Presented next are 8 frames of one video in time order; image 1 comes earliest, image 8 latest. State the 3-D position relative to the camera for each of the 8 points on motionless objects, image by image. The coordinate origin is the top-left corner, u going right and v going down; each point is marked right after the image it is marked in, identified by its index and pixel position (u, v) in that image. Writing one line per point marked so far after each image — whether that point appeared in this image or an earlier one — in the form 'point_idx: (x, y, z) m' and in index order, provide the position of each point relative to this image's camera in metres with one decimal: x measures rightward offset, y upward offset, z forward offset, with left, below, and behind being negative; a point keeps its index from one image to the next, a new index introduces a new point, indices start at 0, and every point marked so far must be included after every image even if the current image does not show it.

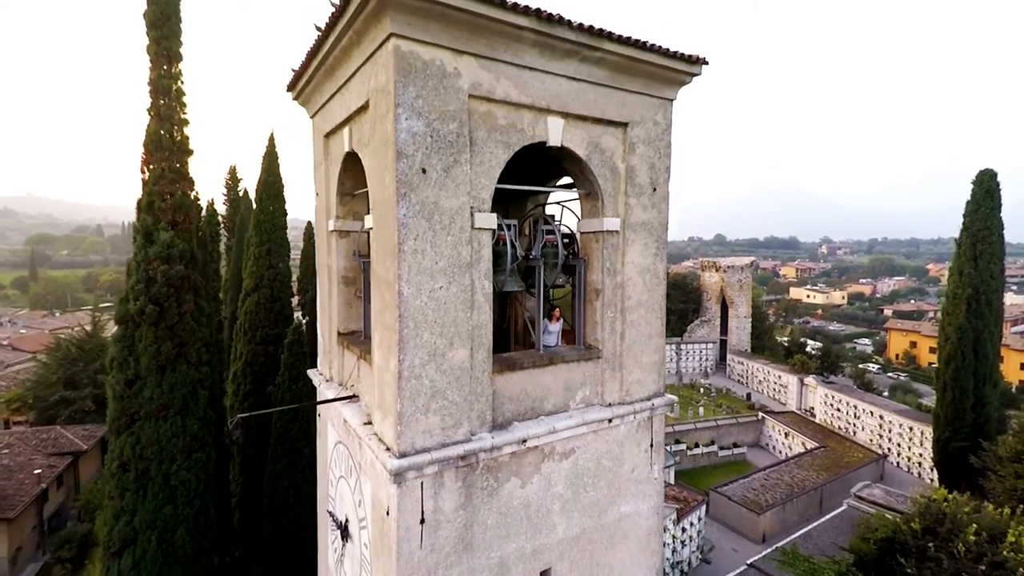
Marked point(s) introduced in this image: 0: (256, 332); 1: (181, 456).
0: (-6.8, -1.2, +13.2) m
1: (-5.1, -2.6, +7.7) m
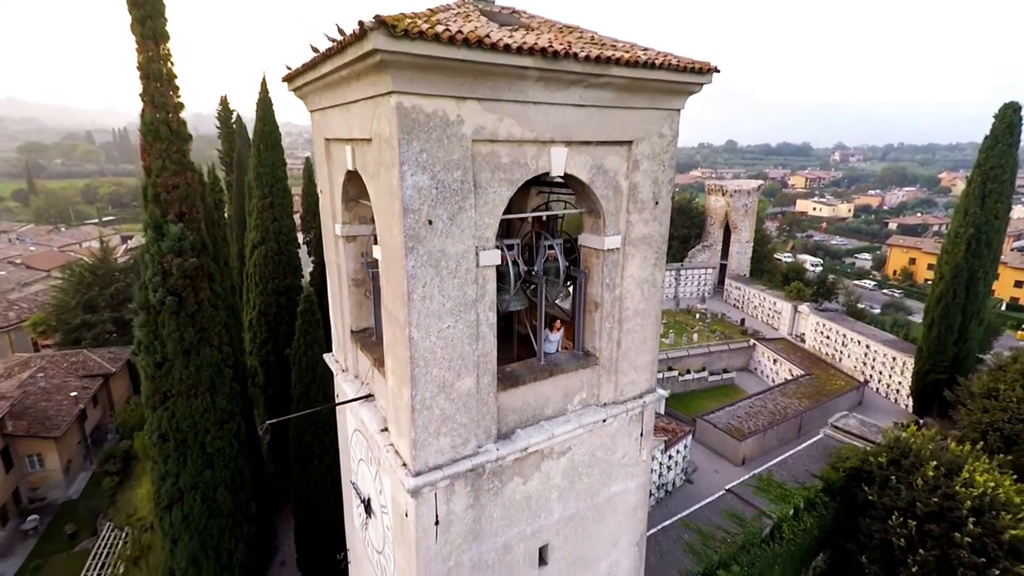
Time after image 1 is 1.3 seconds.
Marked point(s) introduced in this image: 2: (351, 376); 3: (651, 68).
0: (-6.7, +0.1, +13.6) m
1: (-5.0, -2.3, +8.4) m
2: (-2.2, -1.2, +7.0) m
3: (+1.4, +2.3, +5.2) m
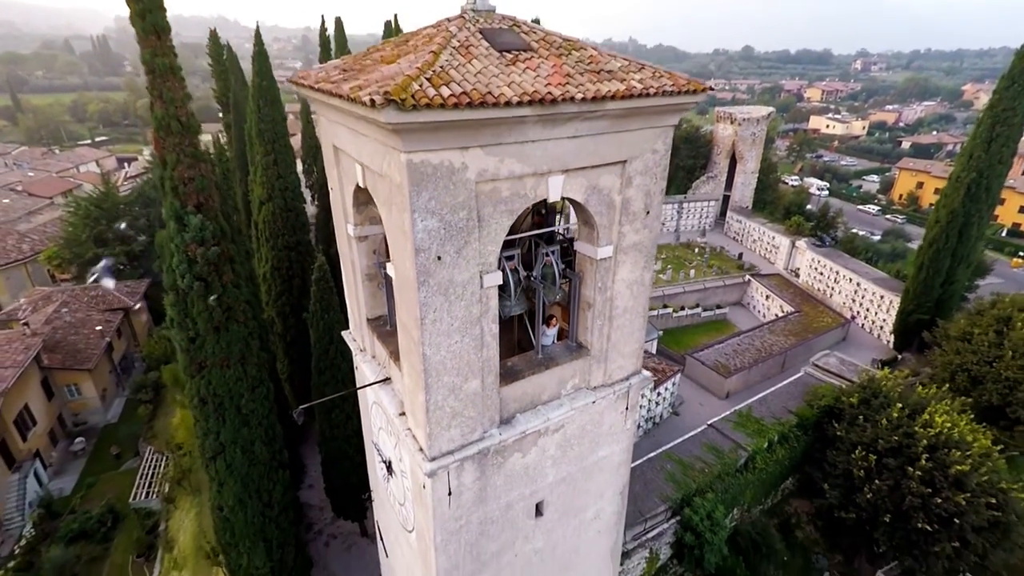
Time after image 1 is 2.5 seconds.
0: (-6.7, +1.4, +14.1) m
1: (-5.0, -1.9, +9.4) m
2: (-2.2, -1.1, +7.8) m
3: (+1.4, +2.1, +5.4) m
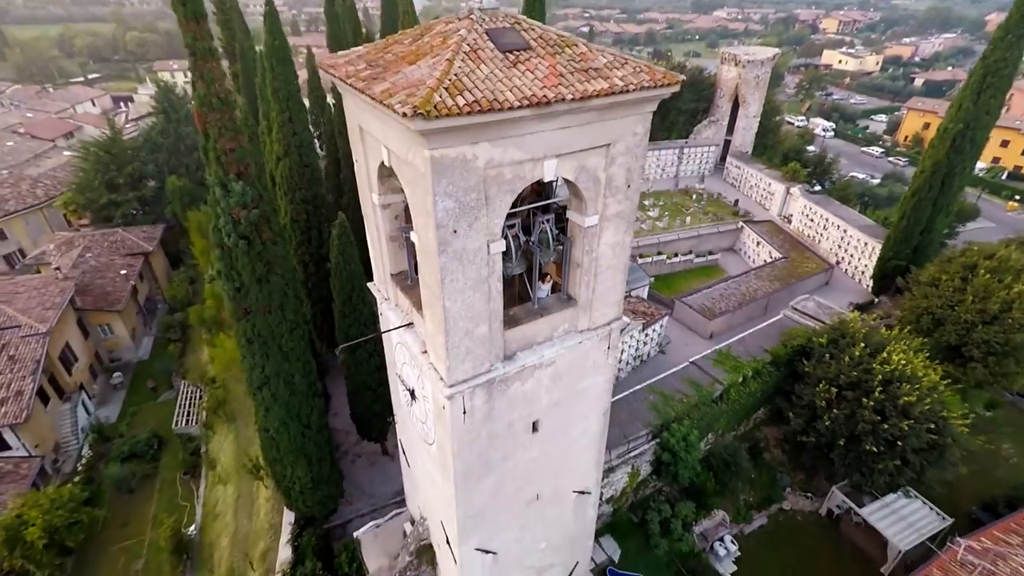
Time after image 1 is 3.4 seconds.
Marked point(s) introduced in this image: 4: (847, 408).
0: (-6.6, +2.9, +15.2) m
1: (-5.0, -1.0, +10.9) m
2: (-2.2, -0.3, +9.2) m
3: (+1.5, +2.5, +6.4) m
4: (+10.4, -3.7, +15.5) m
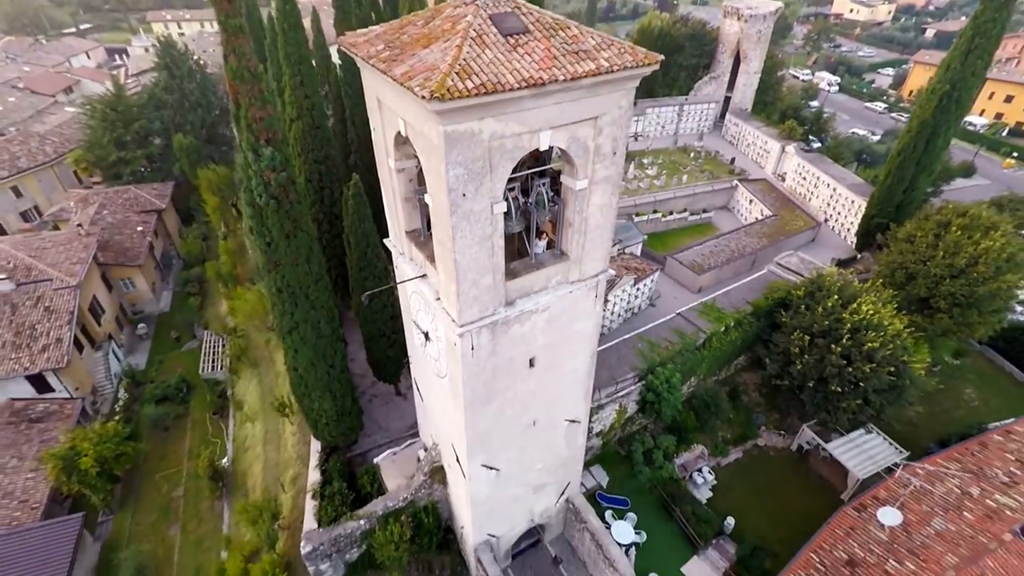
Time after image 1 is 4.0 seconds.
0: (-6.6, +4.3, +16.2) m
1: (-4.9, +0.1, +12.2) m
2: (-2.2, +0.6, +10.4) m
3: (+1.5, +3.2, +7.5) m
4: (+10.4, -2.2, +17.0) m
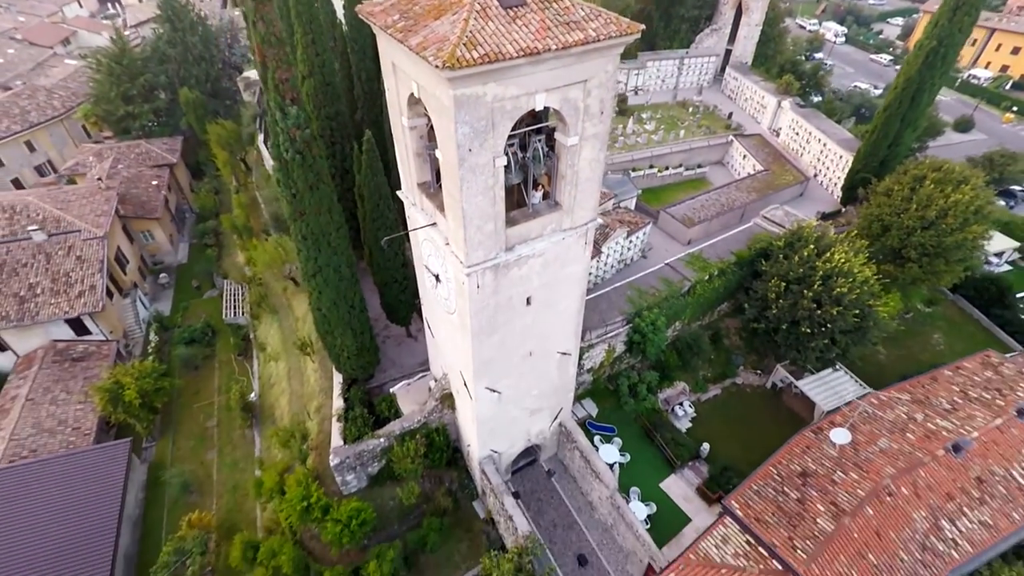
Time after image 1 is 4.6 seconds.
0: (-6.6, +6.1, +17.2) m
1: (-4.9, +1.6, +13.6) m
2: (-2.2, +1.9, +11.8) m
3: (+1.5, +4.3, +8.6) m
4: (+10.4, -0.4, +18.5) m
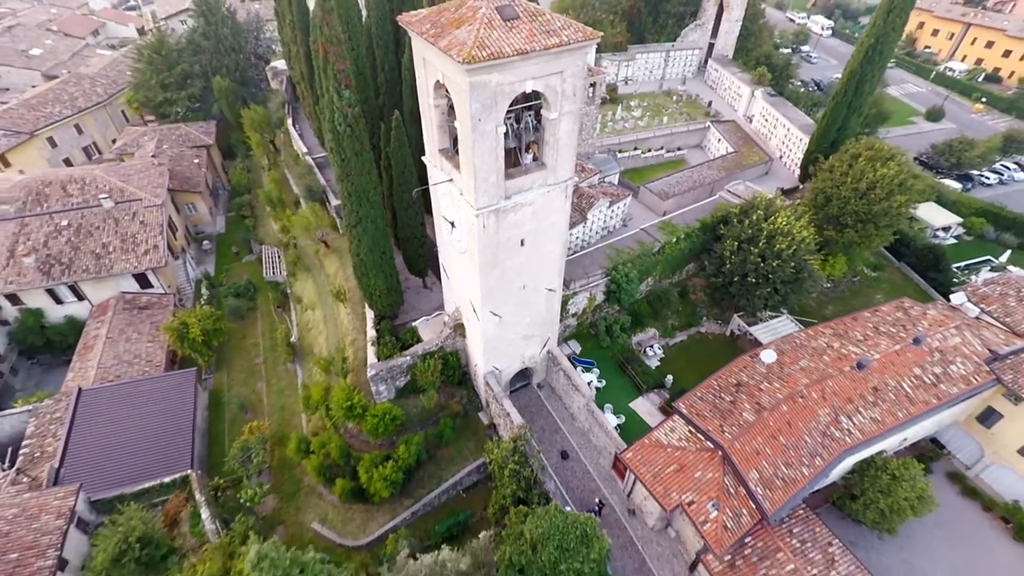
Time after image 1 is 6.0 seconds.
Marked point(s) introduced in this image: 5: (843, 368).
0: (-6.6, +8.0, +20.8) m
1: (-5.0, +3.4, +17.4) m
2: (-2.3, +3.7, +15.5) m
3: (+1.4, +6.0, +12.2) m
4: (+10.4, +1.5, +22.2) m
5: (+11.7, -2.8, +17.6) m
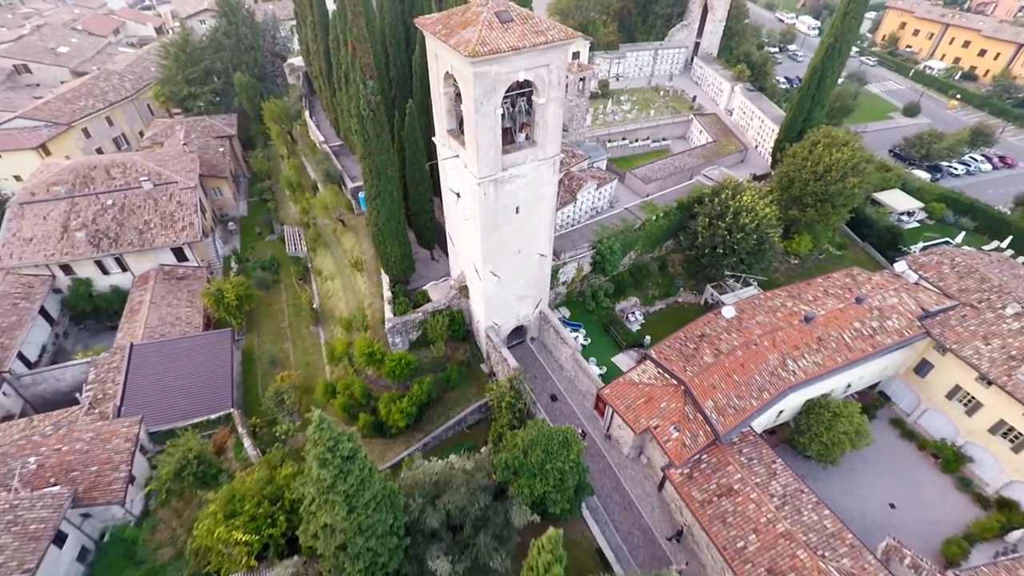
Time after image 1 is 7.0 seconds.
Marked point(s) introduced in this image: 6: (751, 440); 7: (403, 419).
0: (-6.7, +9.5, +23.8) m
1: (-5.1, +4.9, +20.3) m
2: (-2.4, +5.2, +18.5) m
3: (+1.3, +7.5, +15.2) m
4: (+10.2, +2.9, +25.2) m
5: (+11.6, -1.3, +20.6) m
6: (+8.8, -5.6, +18.4) m
7: (-4.3, -5.2, +19.6) m
